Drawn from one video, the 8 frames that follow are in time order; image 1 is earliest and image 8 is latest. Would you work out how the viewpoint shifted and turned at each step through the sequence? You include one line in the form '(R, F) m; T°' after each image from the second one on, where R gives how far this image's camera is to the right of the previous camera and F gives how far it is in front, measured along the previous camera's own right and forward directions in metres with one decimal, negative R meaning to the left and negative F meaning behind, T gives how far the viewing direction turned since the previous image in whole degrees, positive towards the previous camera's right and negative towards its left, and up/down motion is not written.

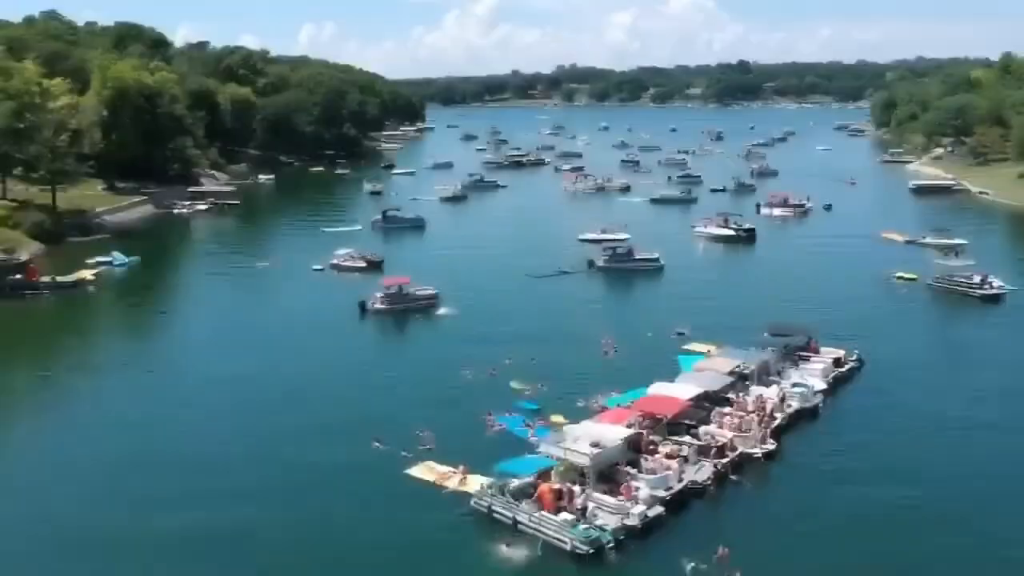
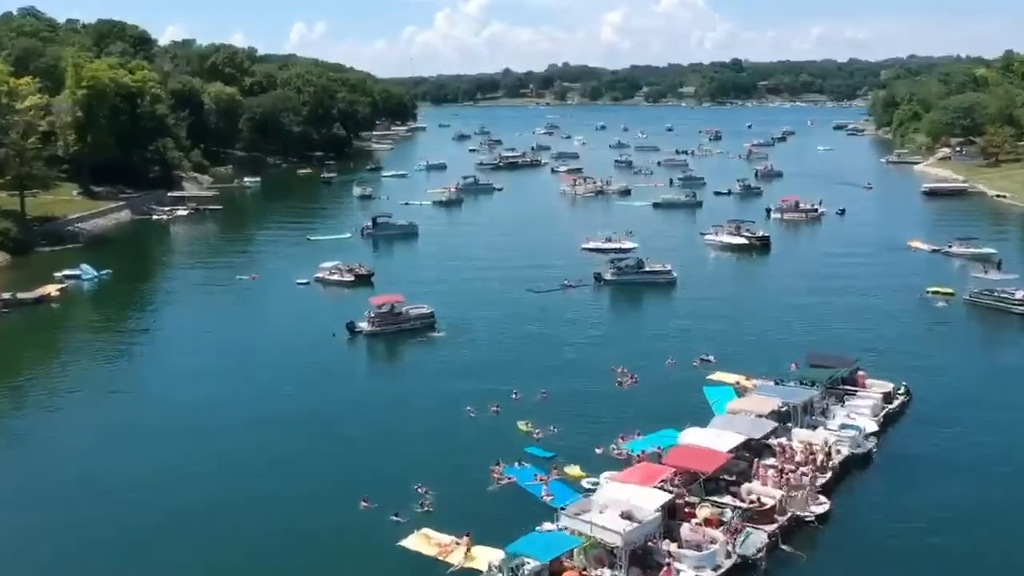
(-0.3, +2.4) m; 0°
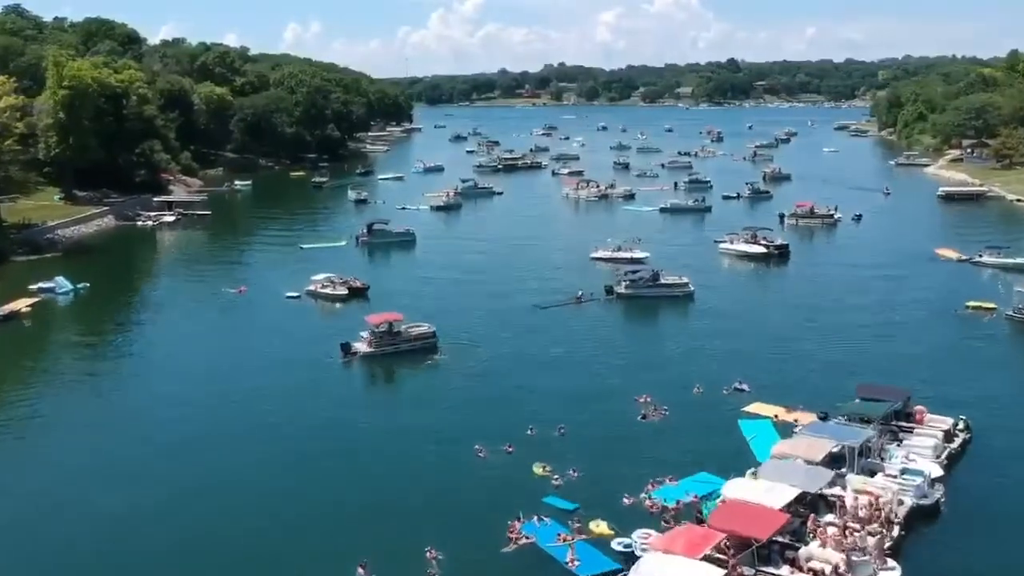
(-0.3, +2.0) m; 0°
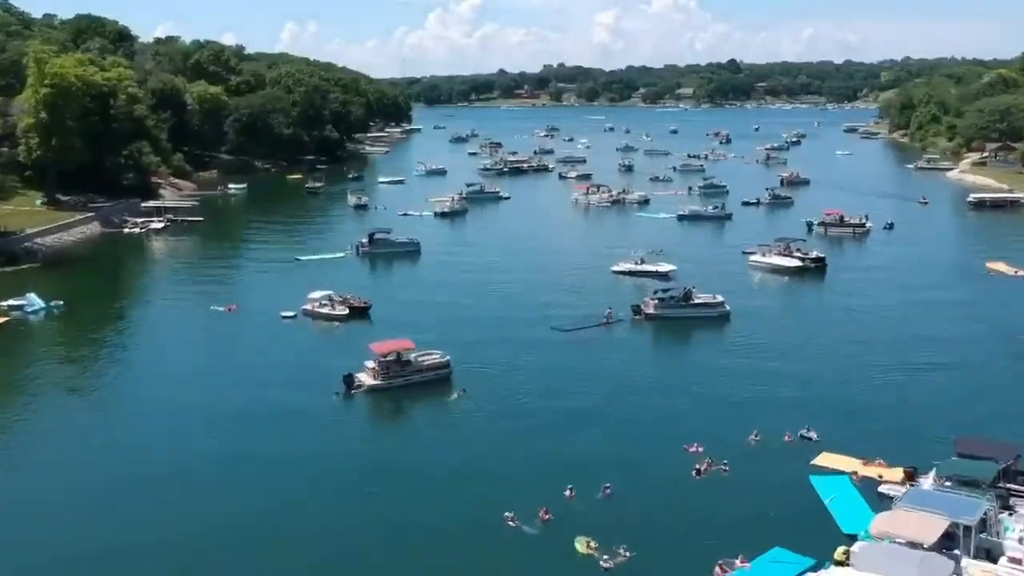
(-0.5, +2.6) m; 0°
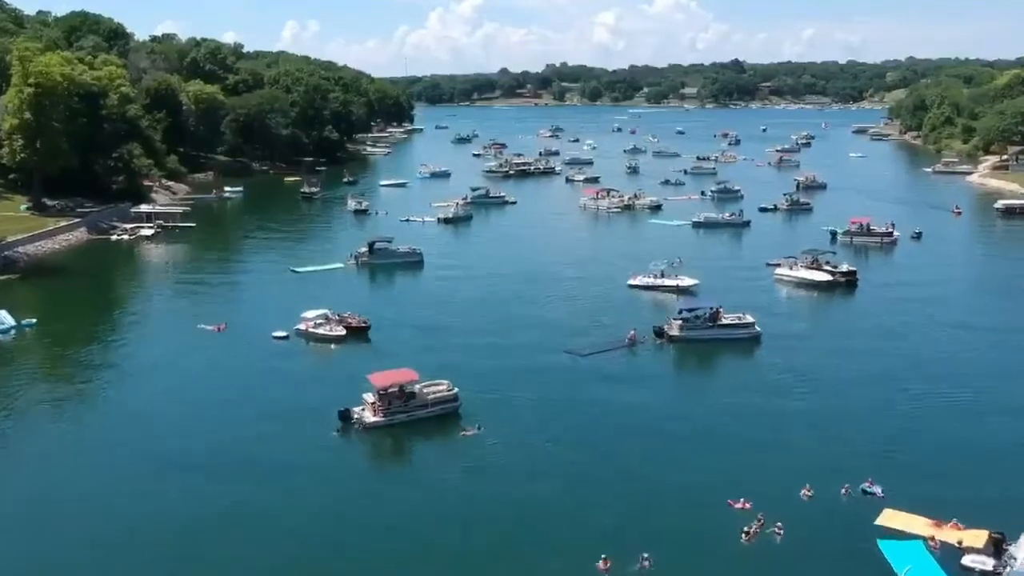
(-0.2, +2.1) m; 0°
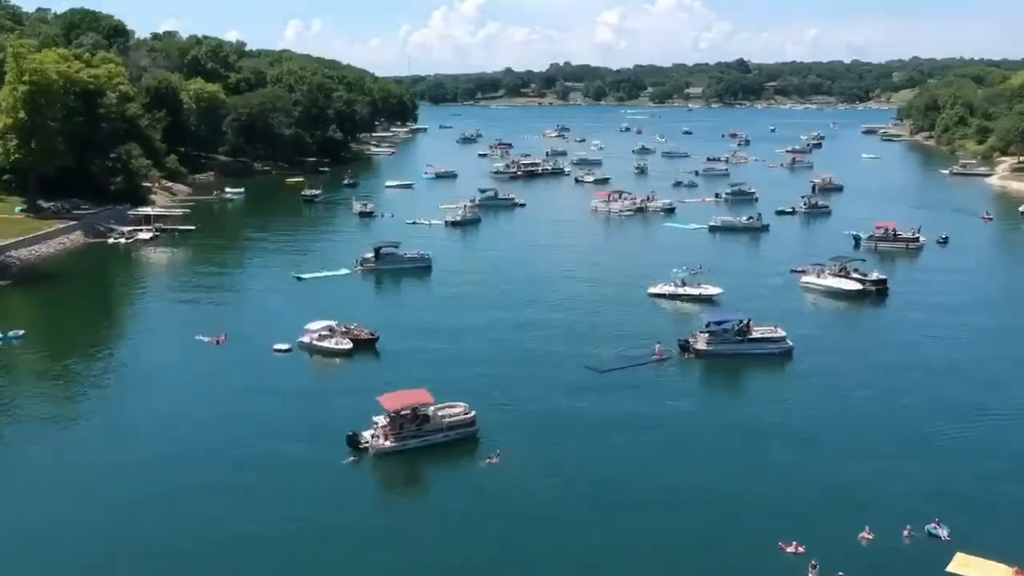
(-0.3, +1.4) m; 0°
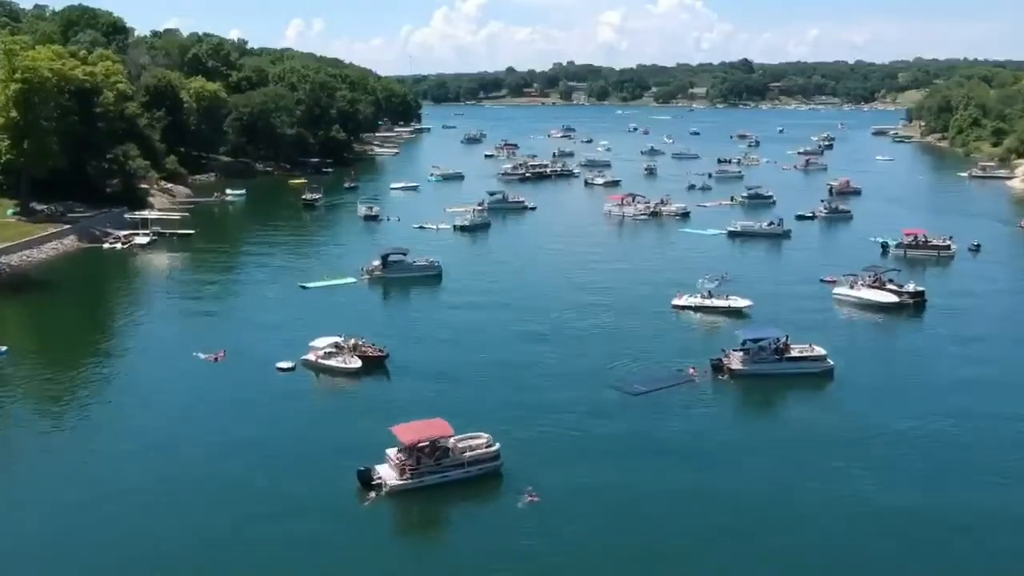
(-0.4, +1.6) m; 0°
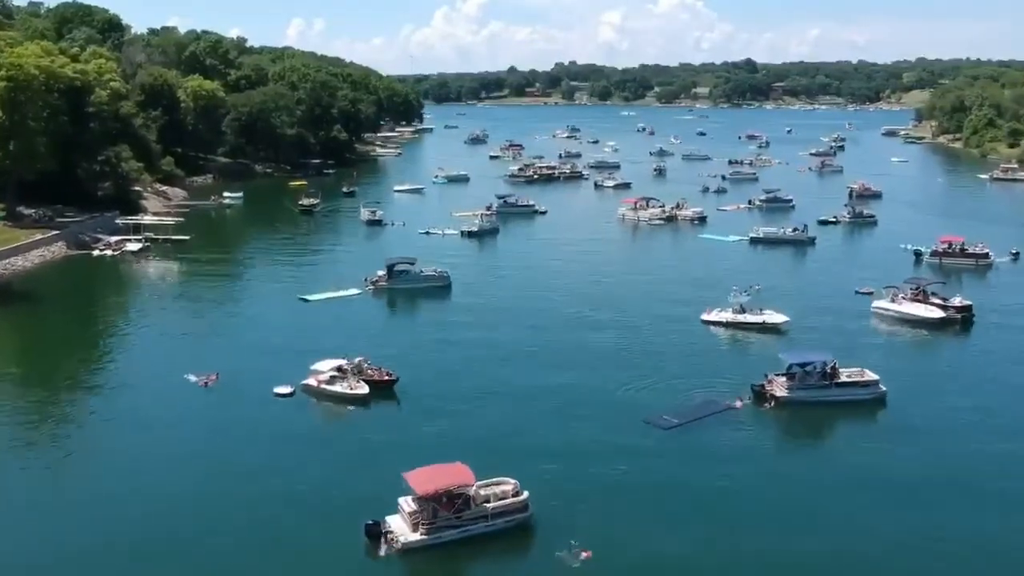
(-0.4, +1.9) m; 0°
